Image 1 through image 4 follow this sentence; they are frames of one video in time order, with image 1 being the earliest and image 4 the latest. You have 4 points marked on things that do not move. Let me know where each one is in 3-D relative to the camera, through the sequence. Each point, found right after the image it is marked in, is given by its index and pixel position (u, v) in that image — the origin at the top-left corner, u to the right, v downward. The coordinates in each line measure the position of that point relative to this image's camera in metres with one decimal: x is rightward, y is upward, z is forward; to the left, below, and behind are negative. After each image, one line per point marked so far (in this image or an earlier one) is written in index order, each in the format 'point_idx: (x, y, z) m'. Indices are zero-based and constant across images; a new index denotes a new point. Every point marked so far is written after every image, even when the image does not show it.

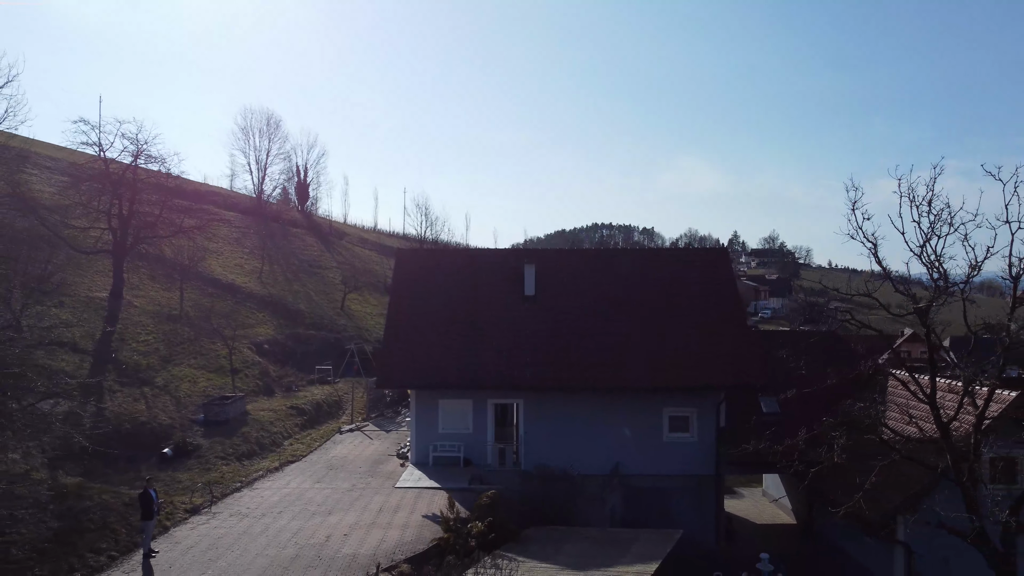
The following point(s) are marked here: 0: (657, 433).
0: (+3.0, -3.0, +14.1) m
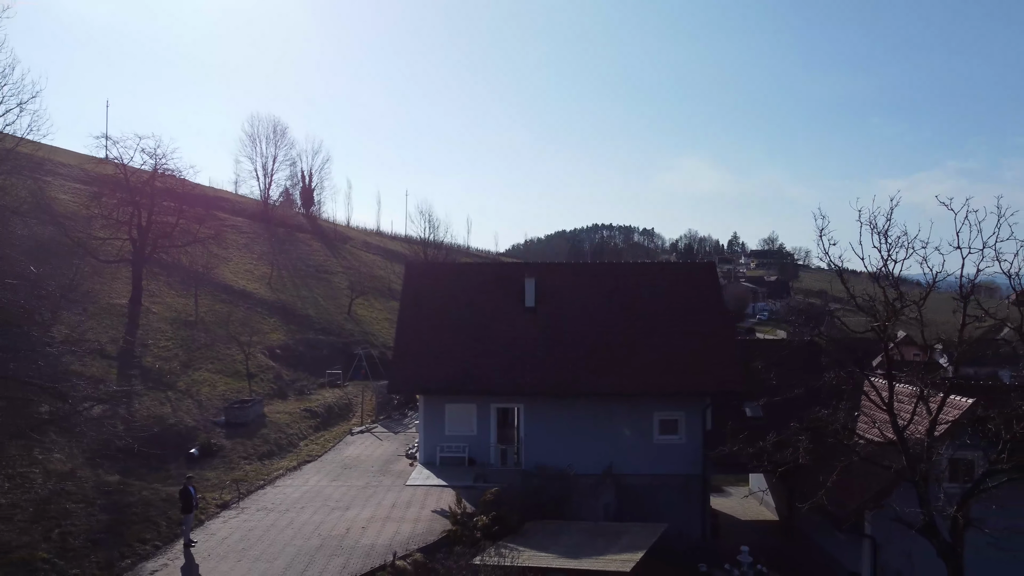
0: (+3.0, -3.3, +15.2) m
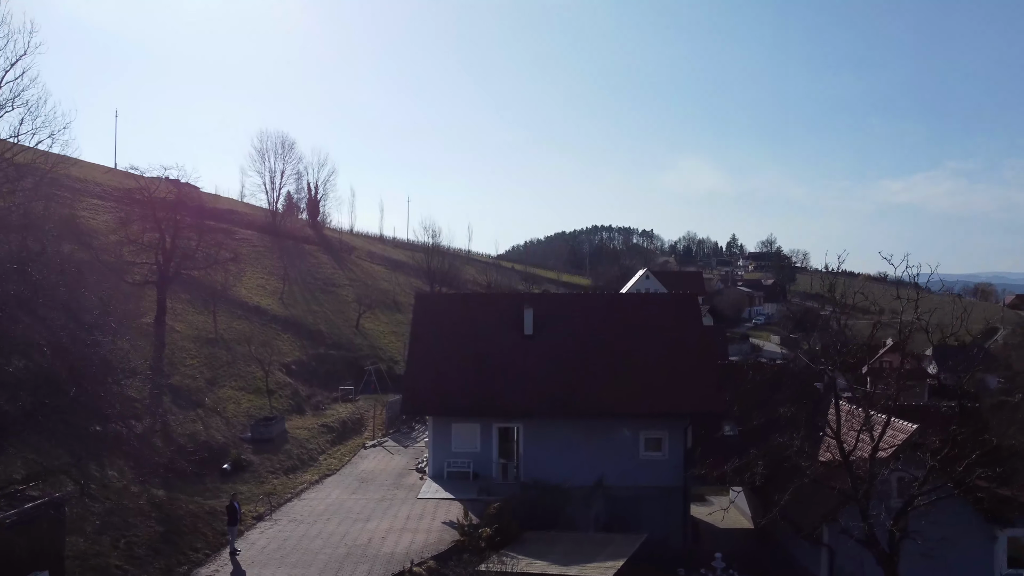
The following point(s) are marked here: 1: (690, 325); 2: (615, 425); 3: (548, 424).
0: (+3.0, -4.1, +17.0) m
1: (+4.9, -1.0, +18.8) m
2: (+2.5, -3.4, +17.0) m
3: (+0.9, -3.4, +17.1) m
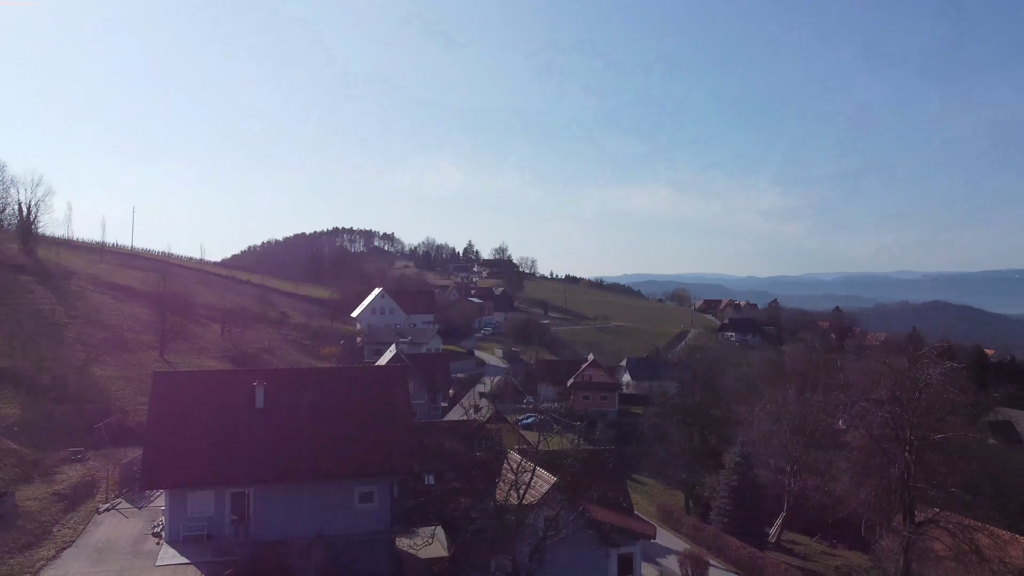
0: (-5.1, -6.7, +21.5) m
1: (-4.0, -3.6, +23.9) m
2: (-5.6, -6.0, +21.4) m
3: (-7.1, -6.0, +20.9) m
